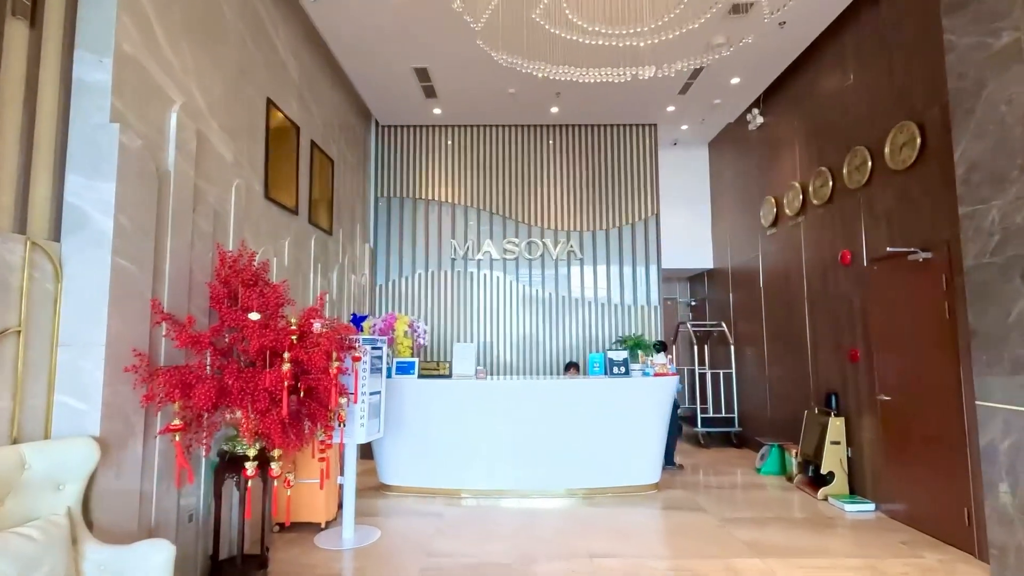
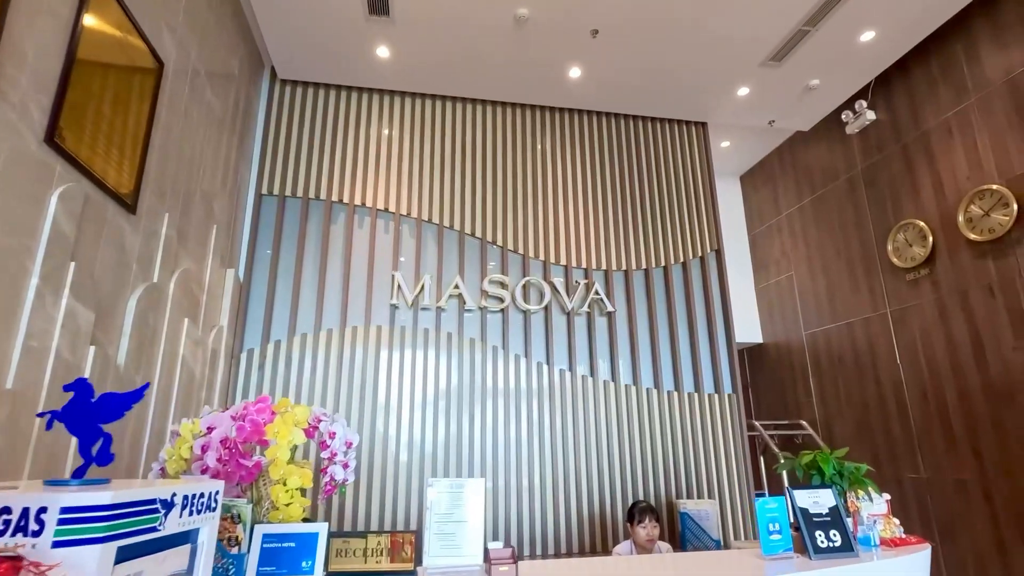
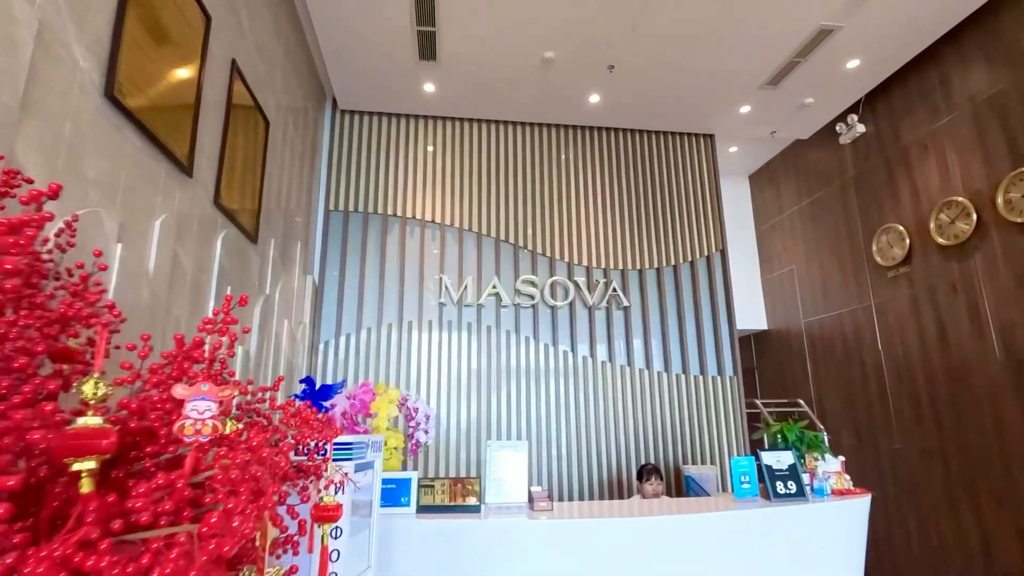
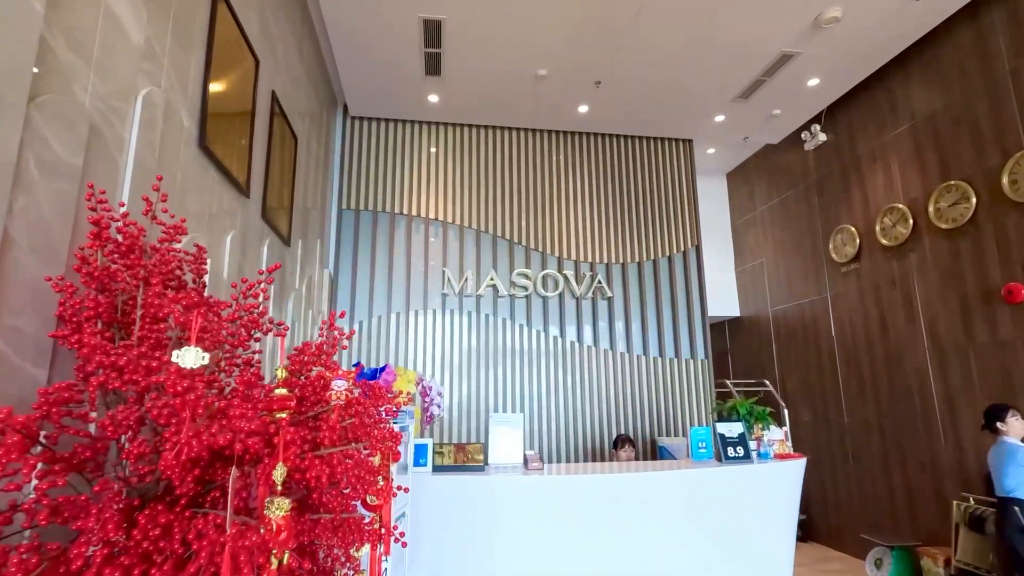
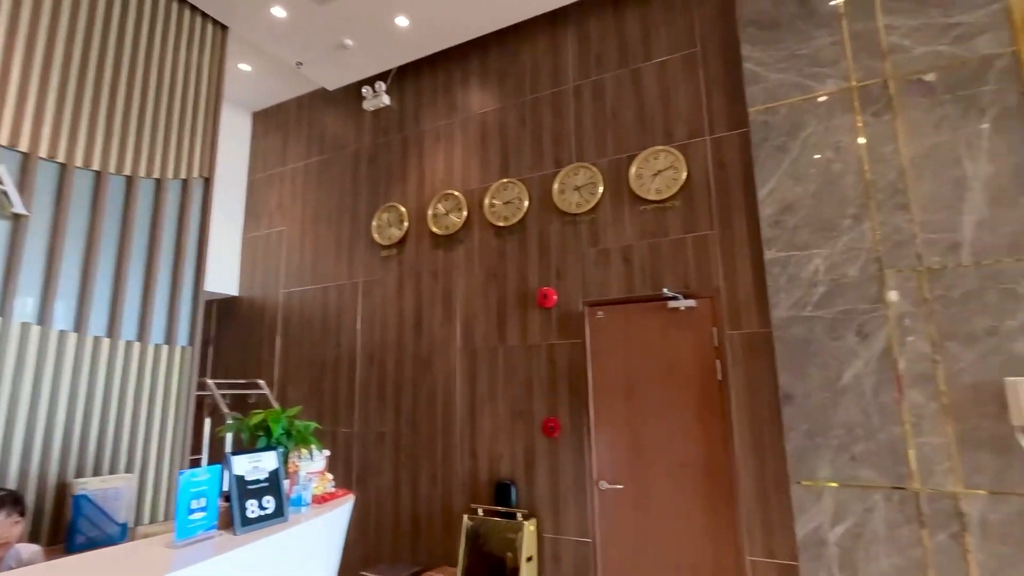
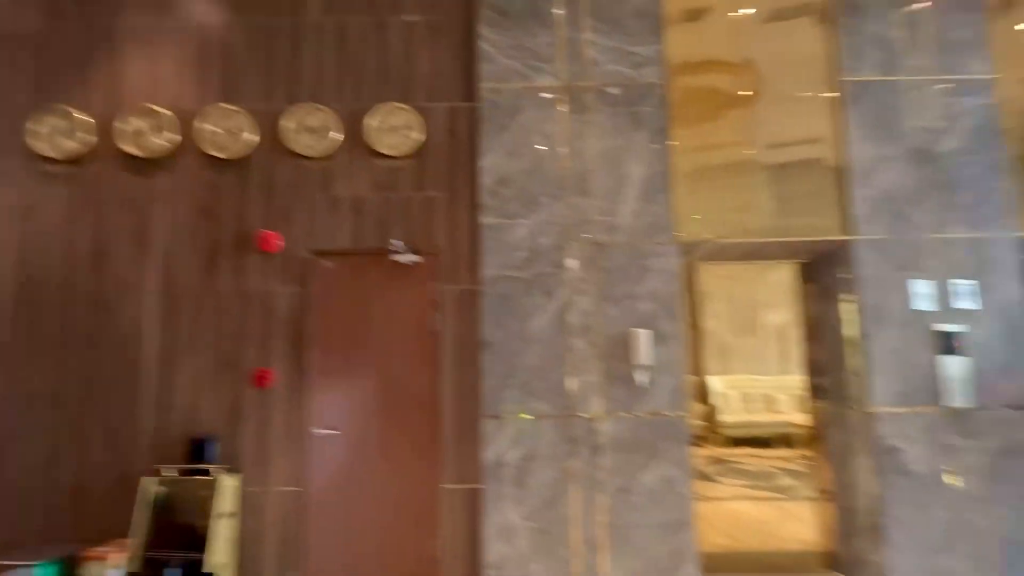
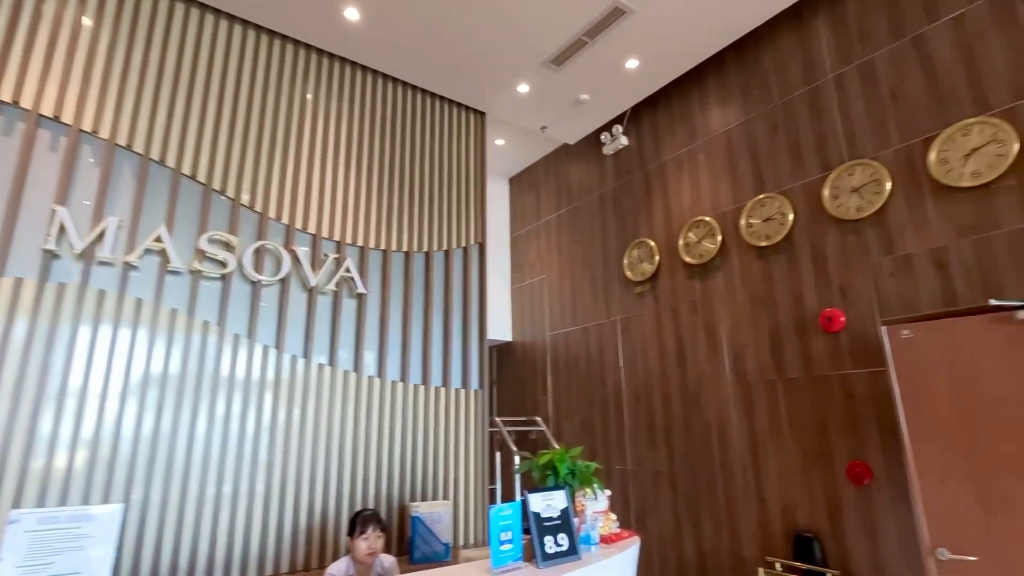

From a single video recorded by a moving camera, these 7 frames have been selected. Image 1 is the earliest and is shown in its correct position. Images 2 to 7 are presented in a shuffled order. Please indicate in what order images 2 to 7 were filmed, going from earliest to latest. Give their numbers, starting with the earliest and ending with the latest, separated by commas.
4, 3, 2, 7, 5, 6
